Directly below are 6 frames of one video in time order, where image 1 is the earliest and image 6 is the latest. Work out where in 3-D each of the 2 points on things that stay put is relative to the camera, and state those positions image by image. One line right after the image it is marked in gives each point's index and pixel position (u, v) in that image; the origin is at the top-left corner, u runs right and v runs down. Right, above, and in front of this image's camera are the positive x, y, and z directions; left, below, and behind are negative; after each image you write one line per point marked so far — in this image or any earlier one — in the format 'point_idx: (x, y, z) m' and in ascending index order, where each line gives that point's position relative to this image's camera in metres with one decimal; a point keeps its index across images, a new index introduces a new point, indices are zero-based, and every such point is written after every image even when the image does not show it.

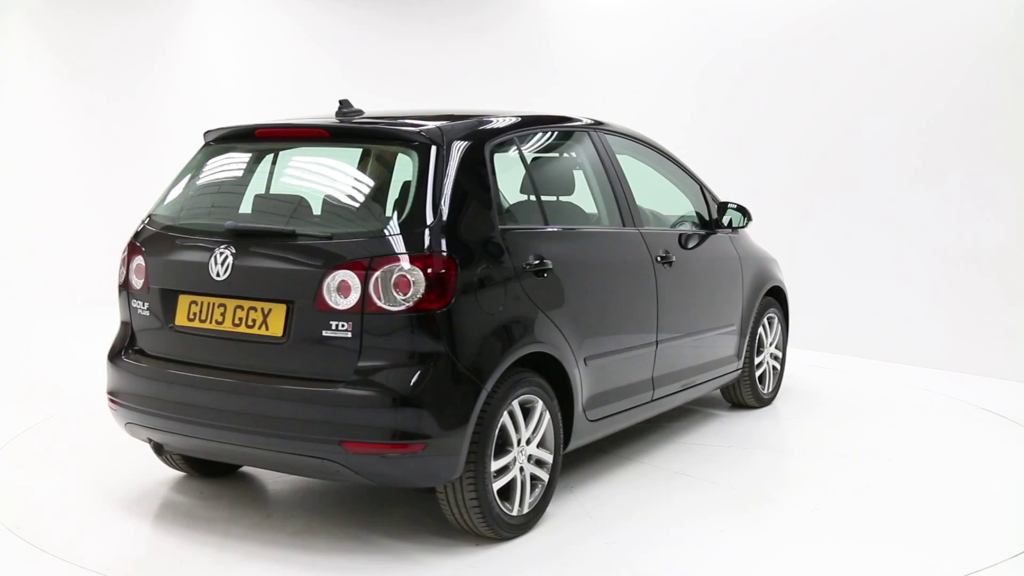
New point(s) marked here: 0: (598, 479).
0: (+0.3, -0.7, +3.3) m
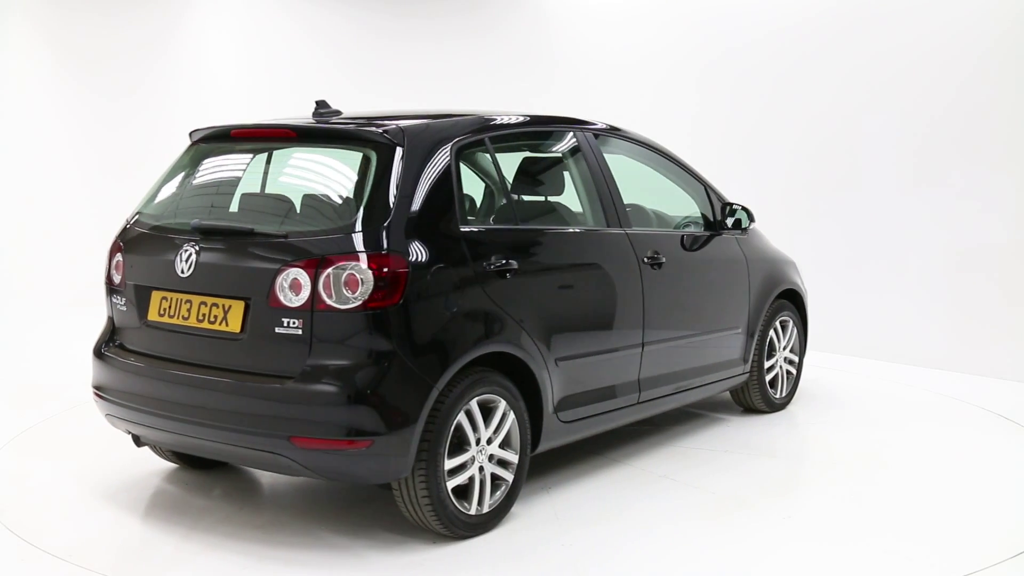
0: (+0.2, -0.7, +3.3) m
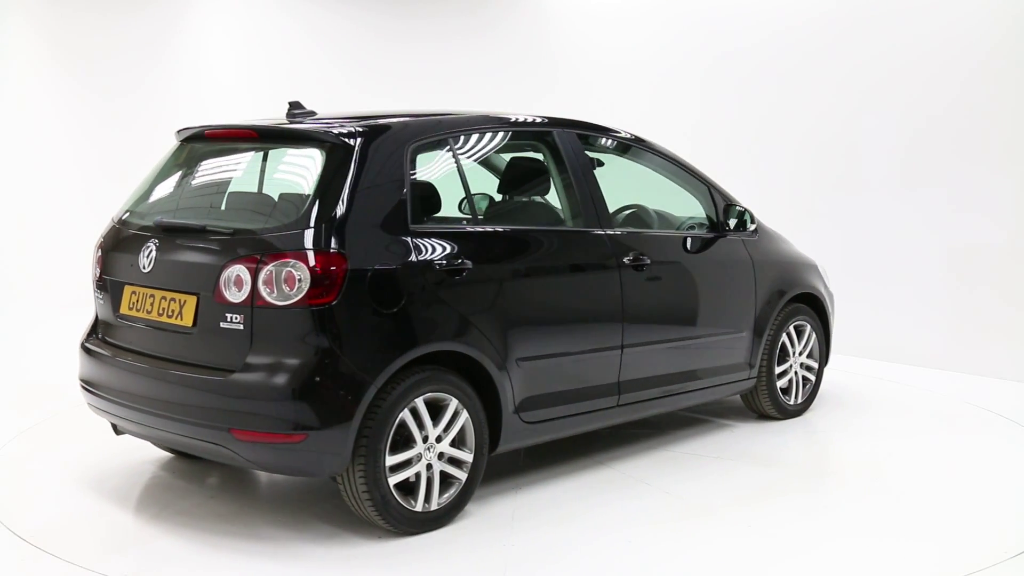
0: (+0.1, -0.7, +3.3) m
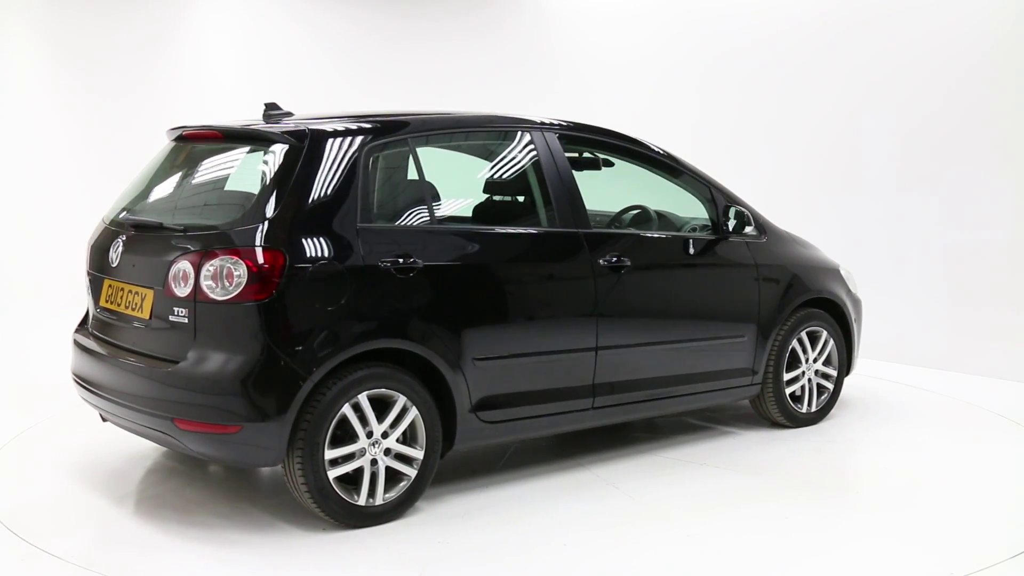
0: (0.0, -0.7, +3.3) m
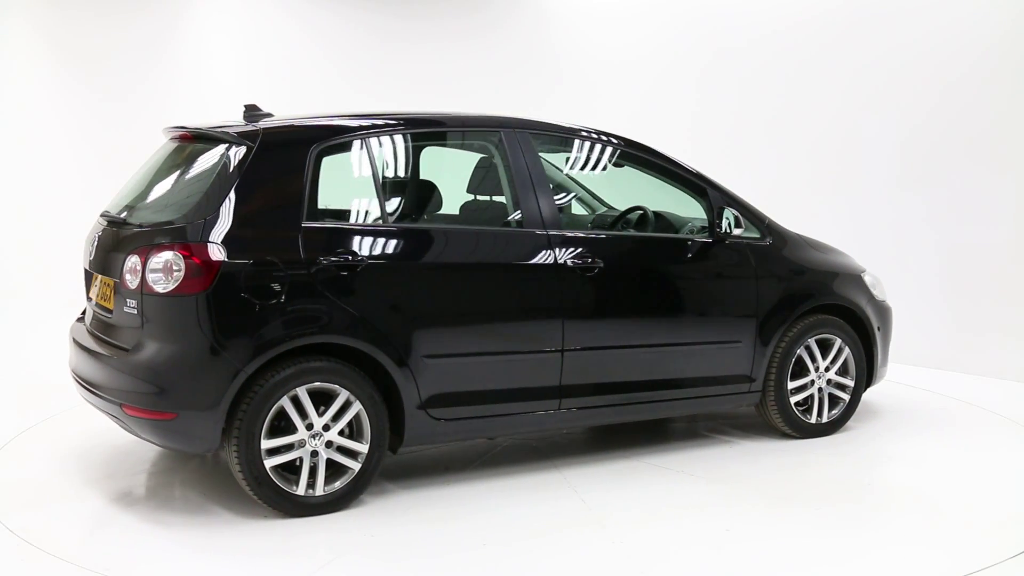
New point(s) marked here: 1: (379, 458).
0: (-0.1, -0.7, +3.3) m
1: (-0.4, -0.5, +2.8) m
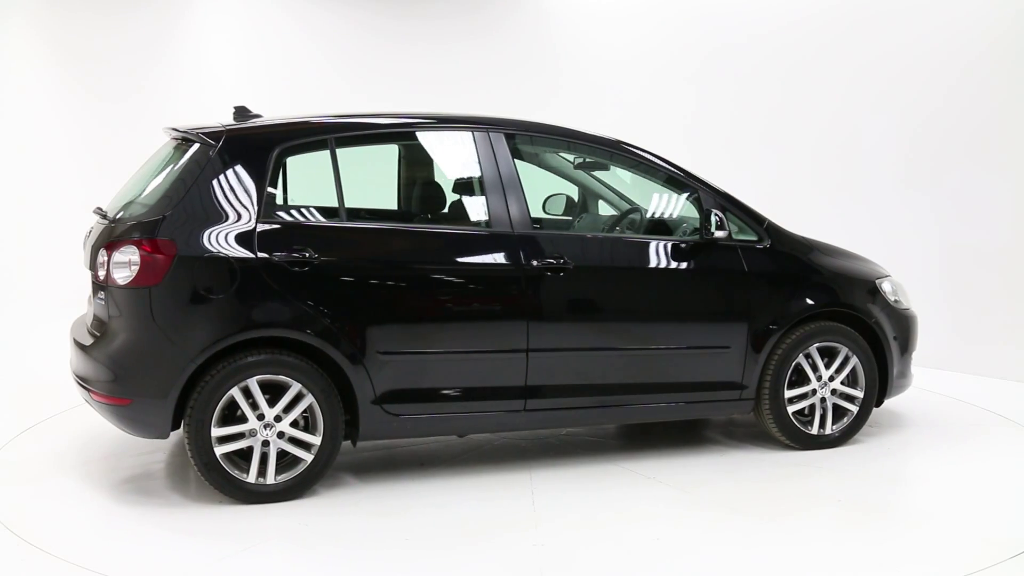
0: (-0.2, -0.7, +3.4) m
1: (-0.6, -0.5, +2.9) m
